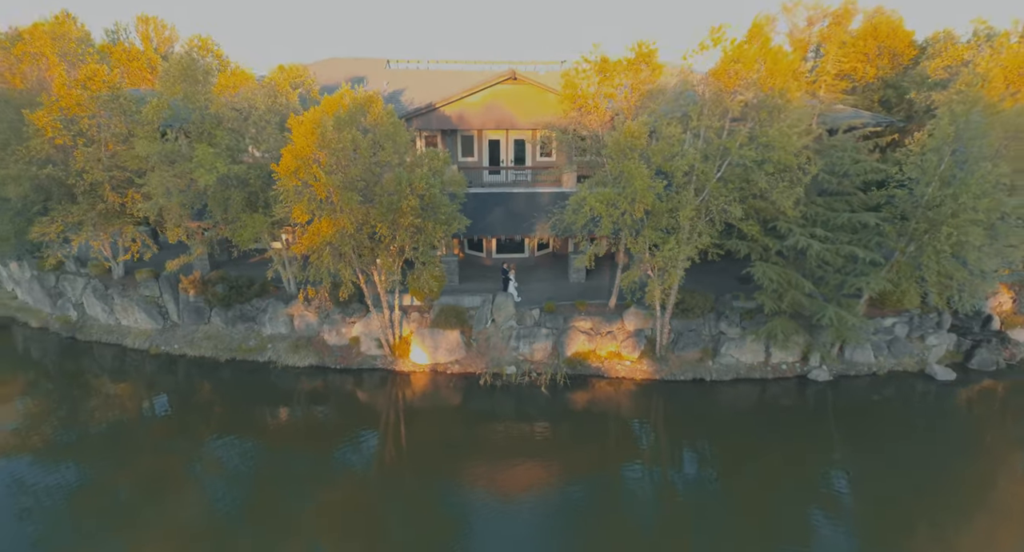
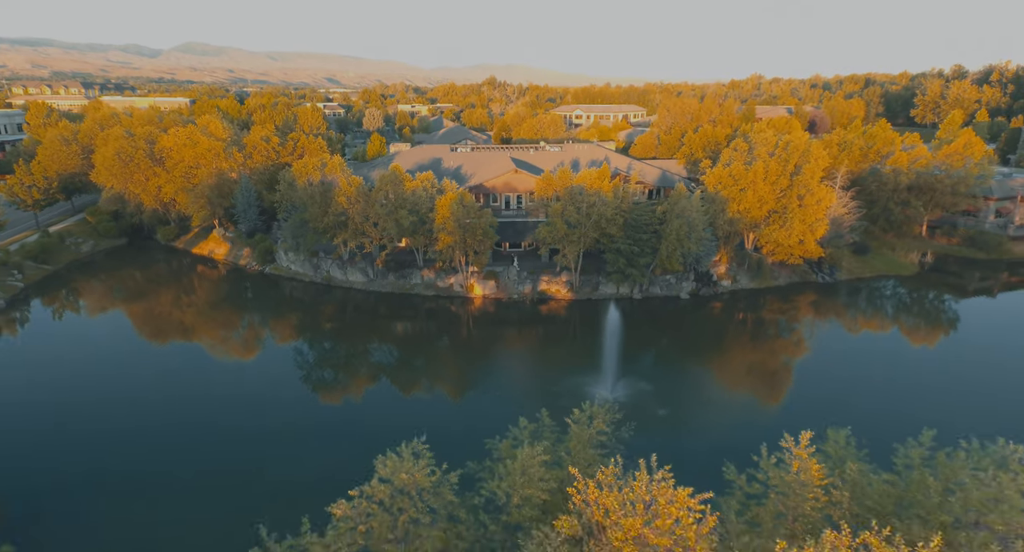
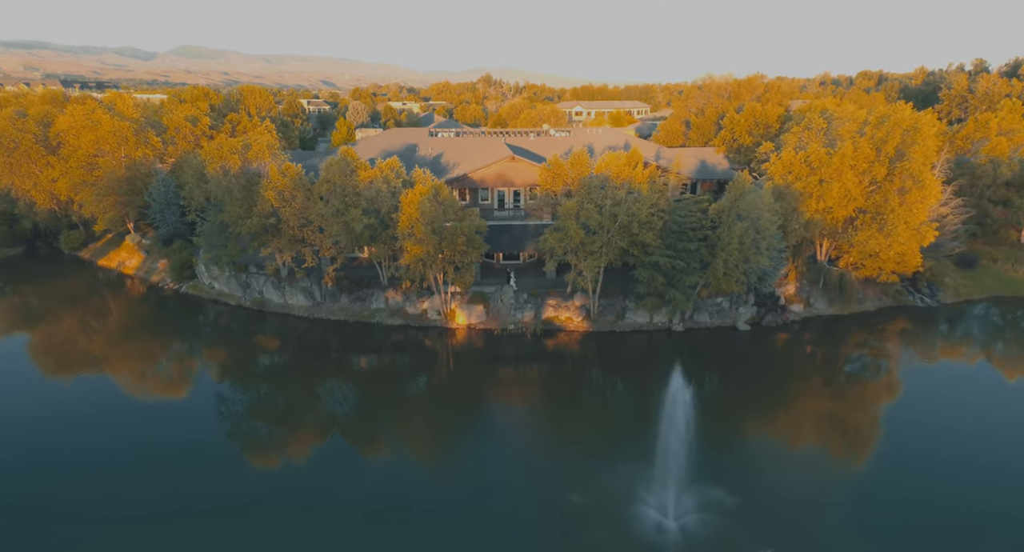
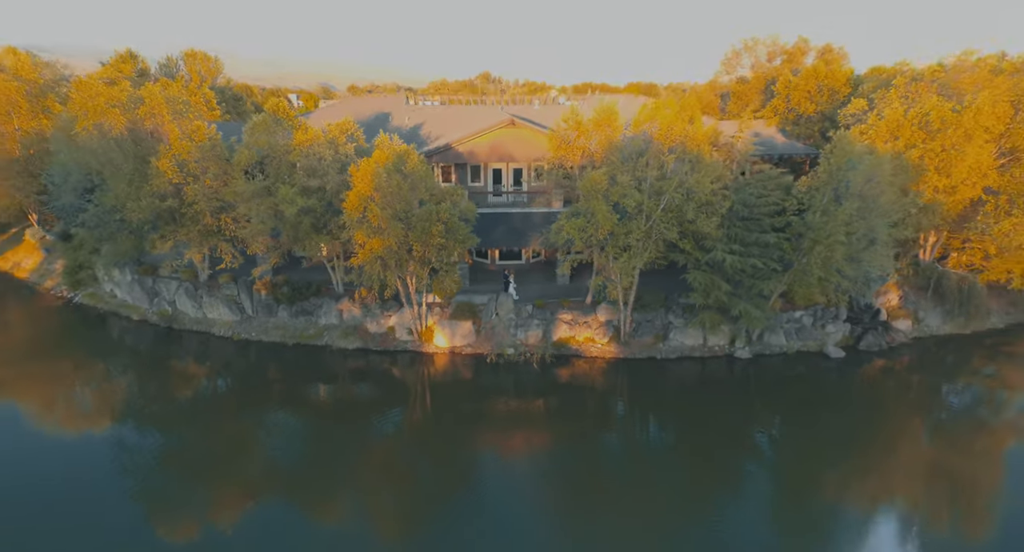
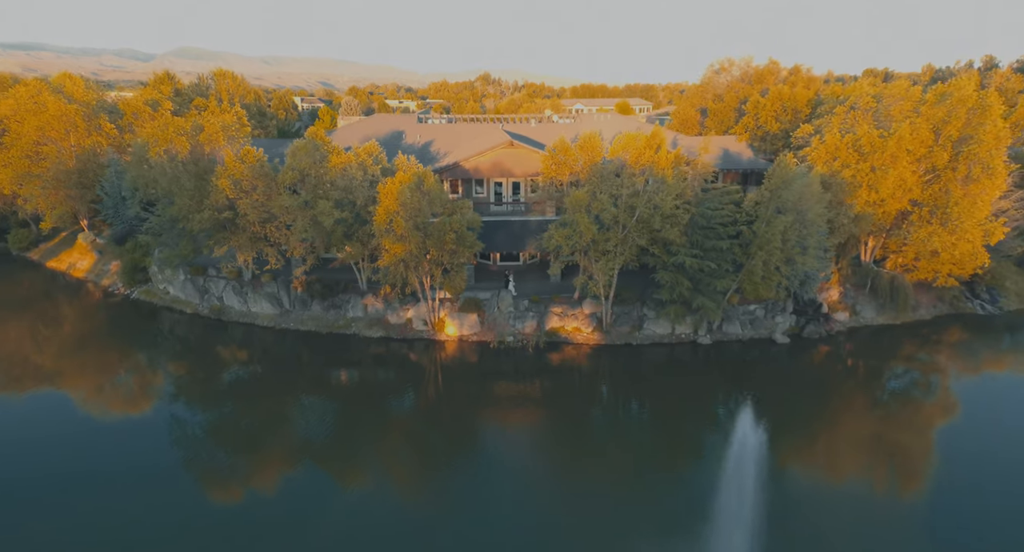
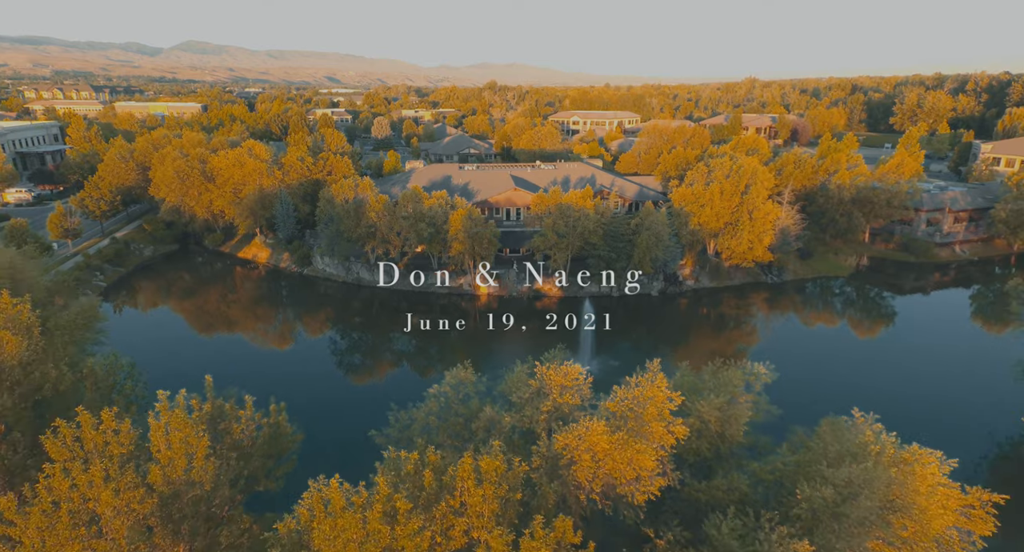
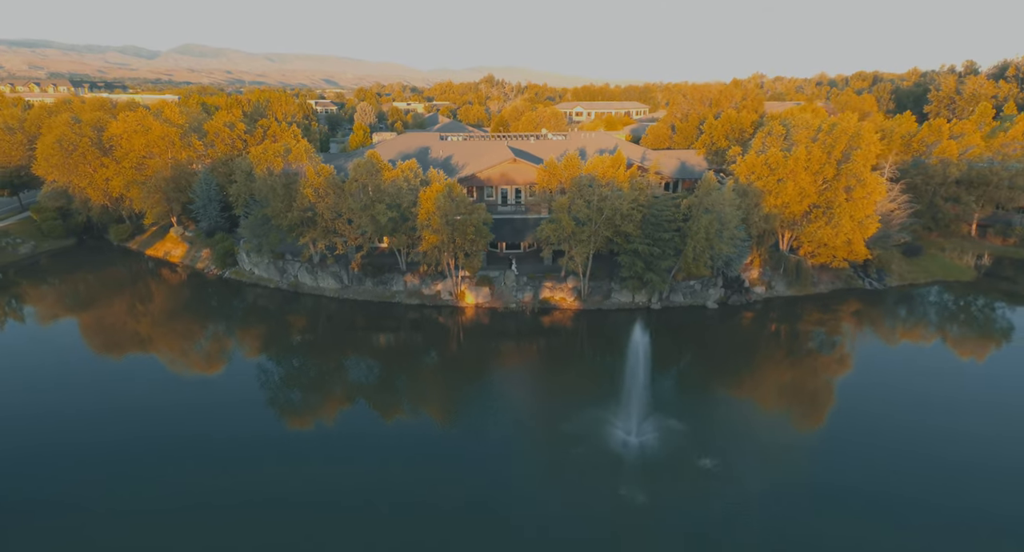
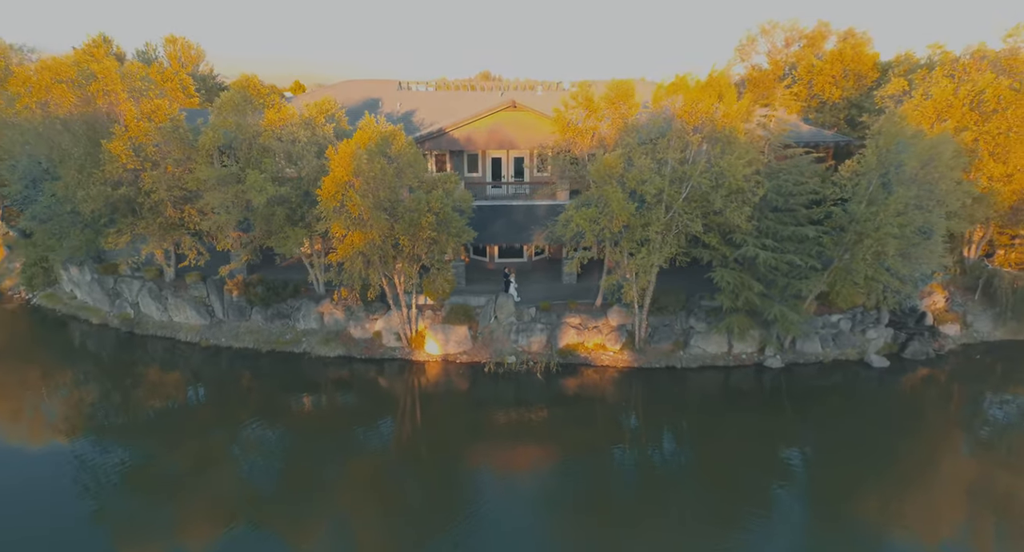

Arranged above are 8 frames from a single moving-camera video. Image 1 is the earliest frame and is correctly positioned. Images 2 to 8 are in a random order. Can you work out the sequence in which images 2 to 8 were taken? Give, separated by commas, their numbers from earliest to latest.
8, 4, 5, 3, 7, 2, 6
